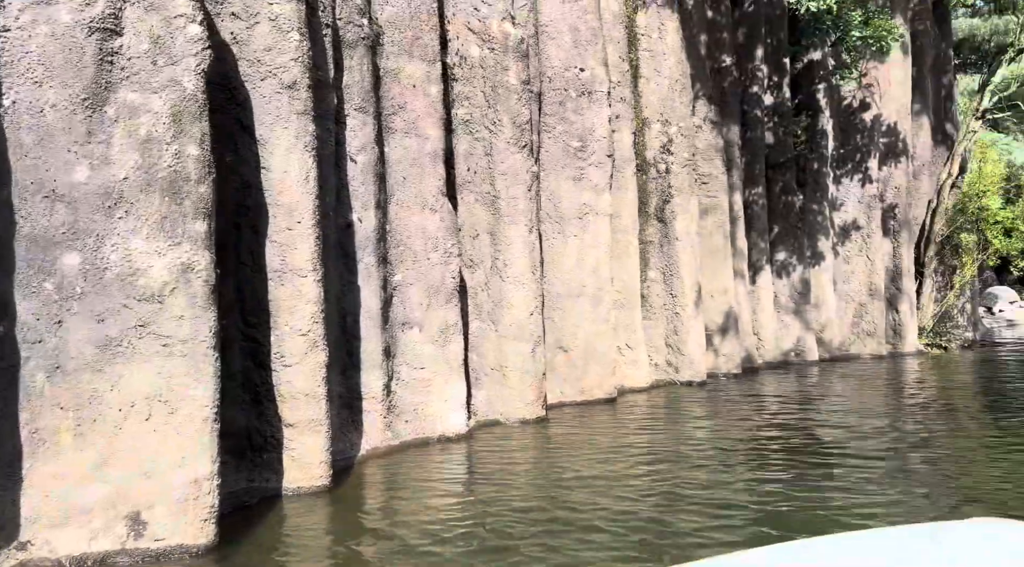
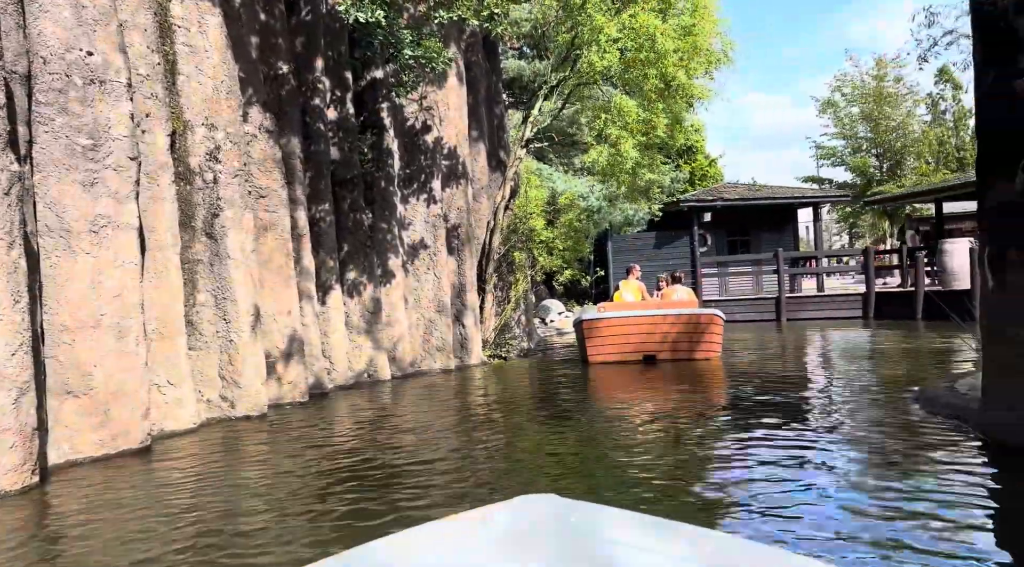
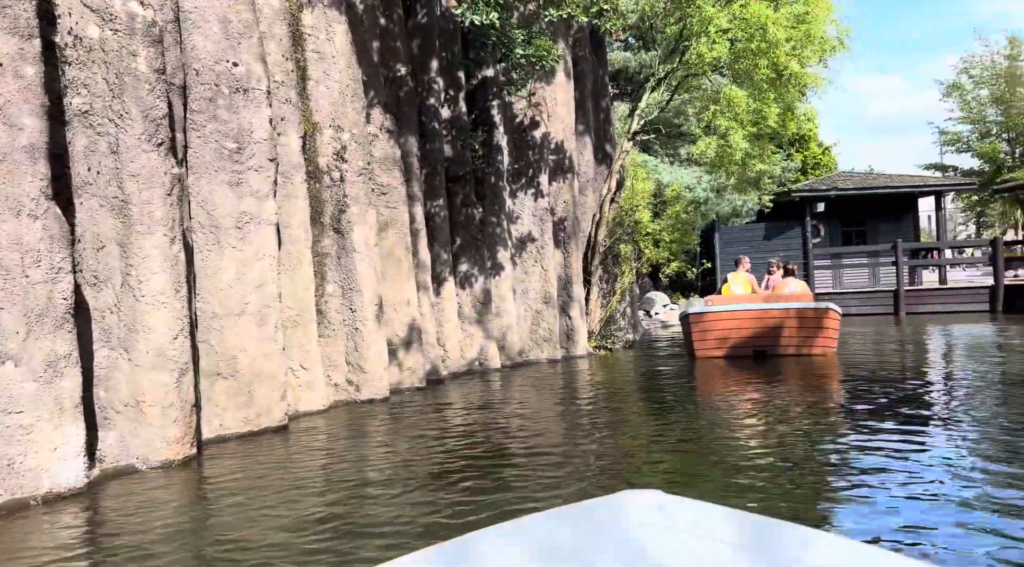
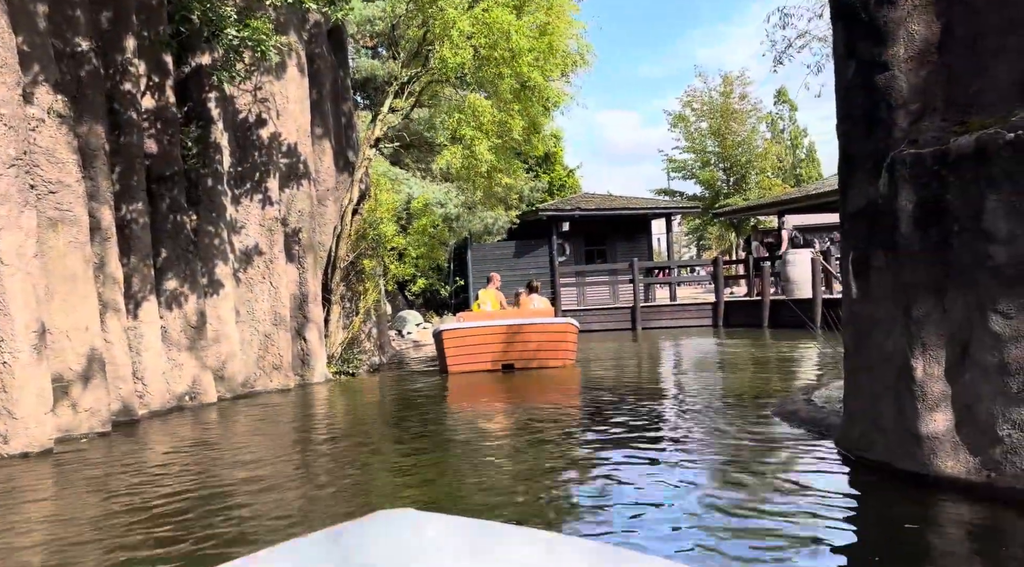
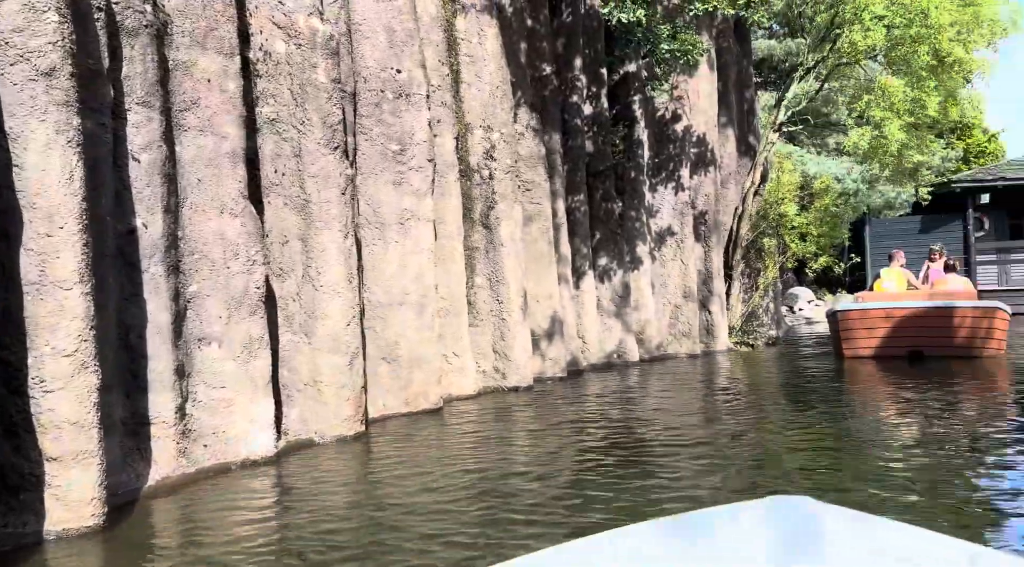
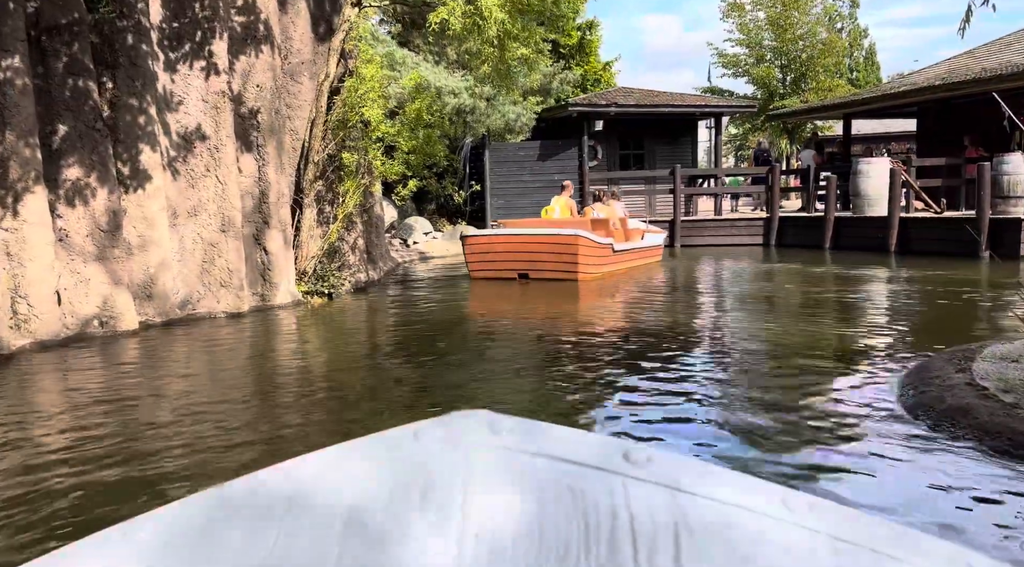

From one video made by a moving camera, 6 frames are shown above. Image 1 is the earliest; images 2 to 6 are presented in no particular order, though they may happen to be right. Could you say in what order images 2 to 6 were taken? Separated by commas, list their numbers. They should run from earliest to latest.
5, 3, 2, 4, 6
